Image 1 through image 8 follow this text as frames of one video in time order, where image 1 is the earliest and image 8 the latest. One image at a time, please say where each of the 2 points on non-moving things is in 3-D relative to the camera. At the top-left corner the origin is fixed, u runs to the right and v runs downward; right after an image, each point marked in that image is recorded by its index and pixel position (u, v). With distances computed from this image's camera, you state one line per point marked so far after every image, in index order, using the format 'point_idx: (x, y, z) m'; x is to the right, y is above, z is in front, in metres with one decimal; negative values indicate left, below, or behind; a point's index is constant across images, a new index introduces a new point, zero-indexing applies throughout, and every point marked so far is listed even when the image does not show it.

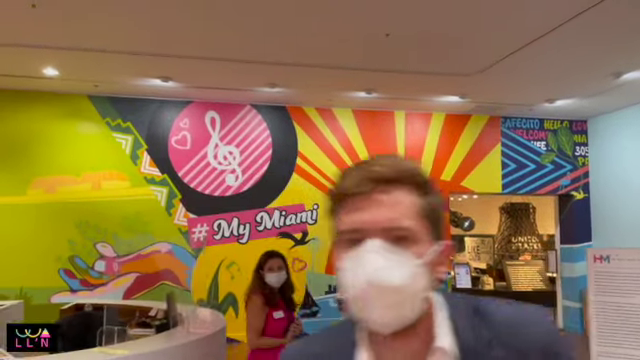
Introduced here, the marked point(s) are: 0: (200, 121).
0: (-1.2, +0.6, +5.3) m
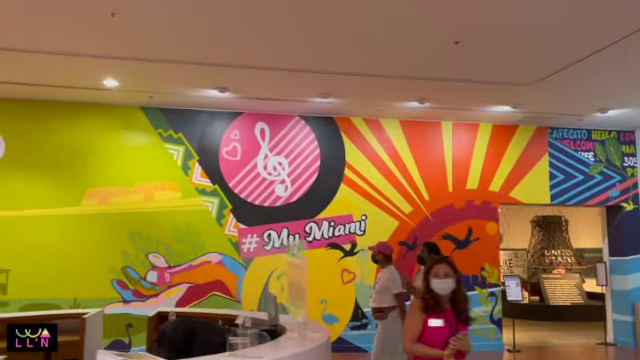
0: (-0.7, +0.5, +5.3) m
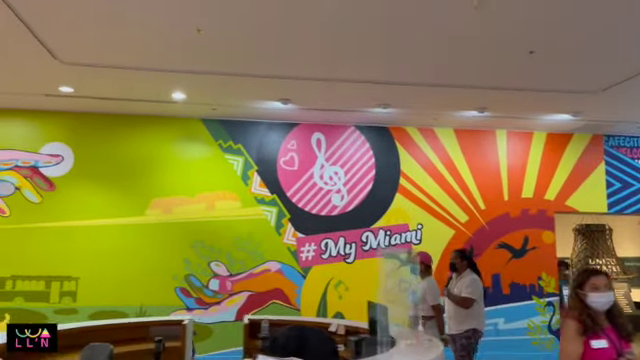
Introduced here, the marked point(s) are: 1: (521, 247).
0: (-0.1, +0.4, +5.4) m
1: (+2.1, -0.7, +5.5) m
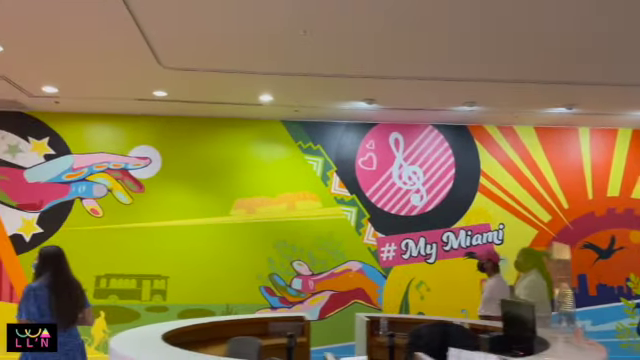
0: (+0.7, +0.4, +5.4) m
1: (+3.0, -0.7, +5.3) m
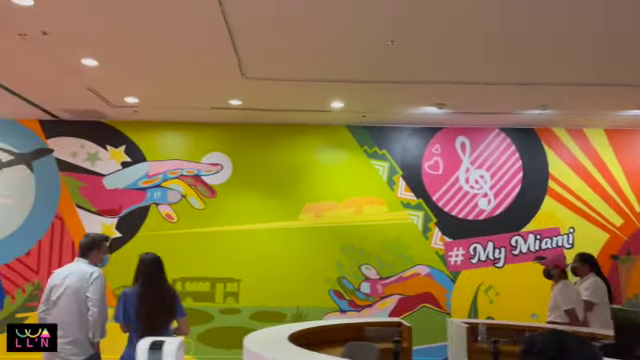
0: (+1.4, +0.3, +5.4) m
1: (+3.7, -0.7, +5.2) m
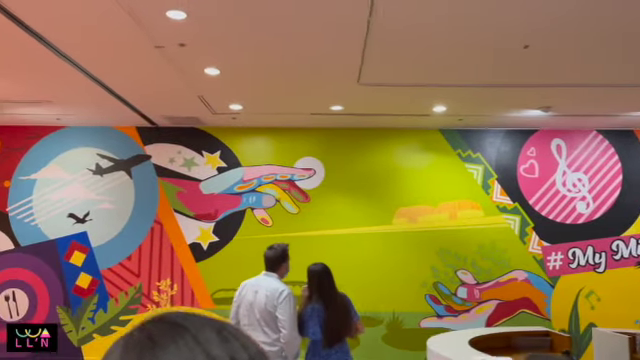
0: (+2.3, +0.3, +5.3) m
1: (+4.6, -0.7, +5.0) m
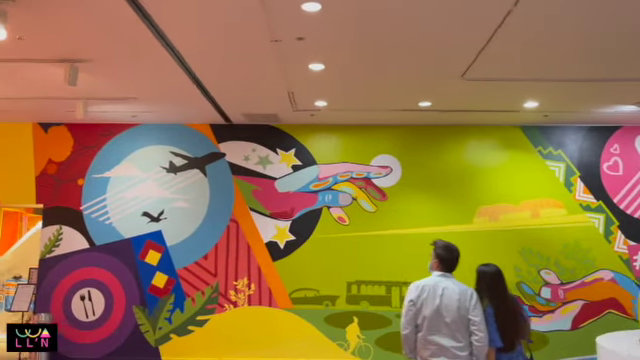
0: (+3.1, +0.3, +5.2) m
1: (+5.4, -0.7, +4.8) m
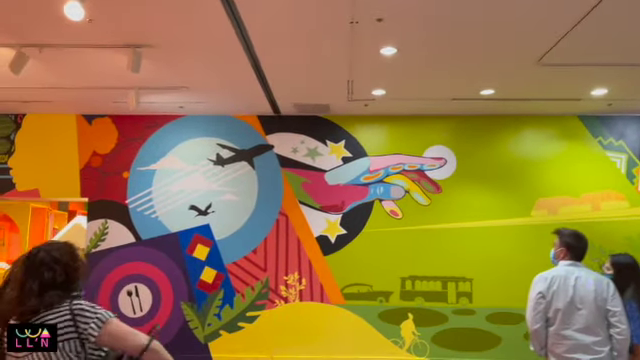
0: (+3.6, +0.4, +5.0) m
1: (+5.9, -0.6, +4.6) m
